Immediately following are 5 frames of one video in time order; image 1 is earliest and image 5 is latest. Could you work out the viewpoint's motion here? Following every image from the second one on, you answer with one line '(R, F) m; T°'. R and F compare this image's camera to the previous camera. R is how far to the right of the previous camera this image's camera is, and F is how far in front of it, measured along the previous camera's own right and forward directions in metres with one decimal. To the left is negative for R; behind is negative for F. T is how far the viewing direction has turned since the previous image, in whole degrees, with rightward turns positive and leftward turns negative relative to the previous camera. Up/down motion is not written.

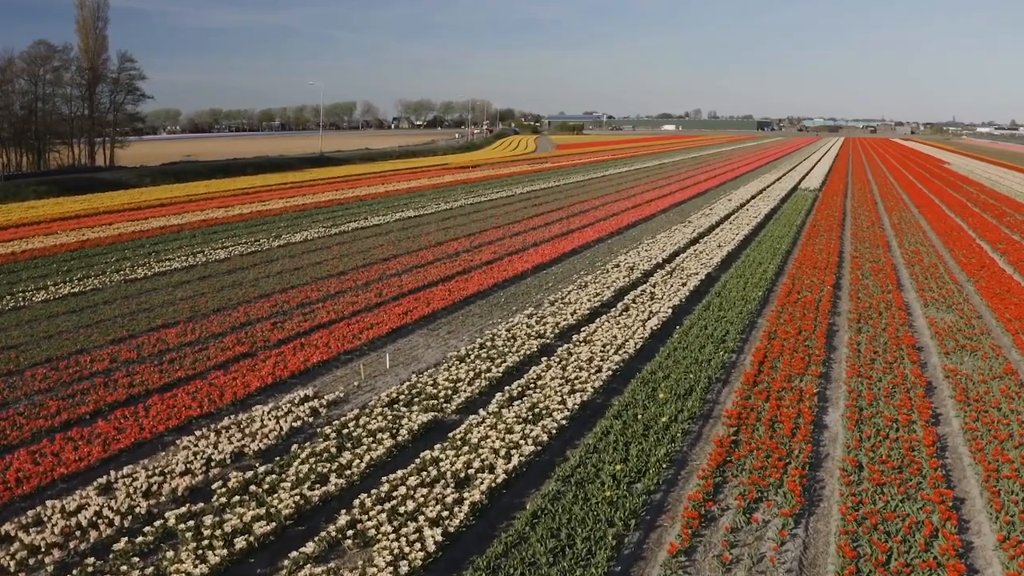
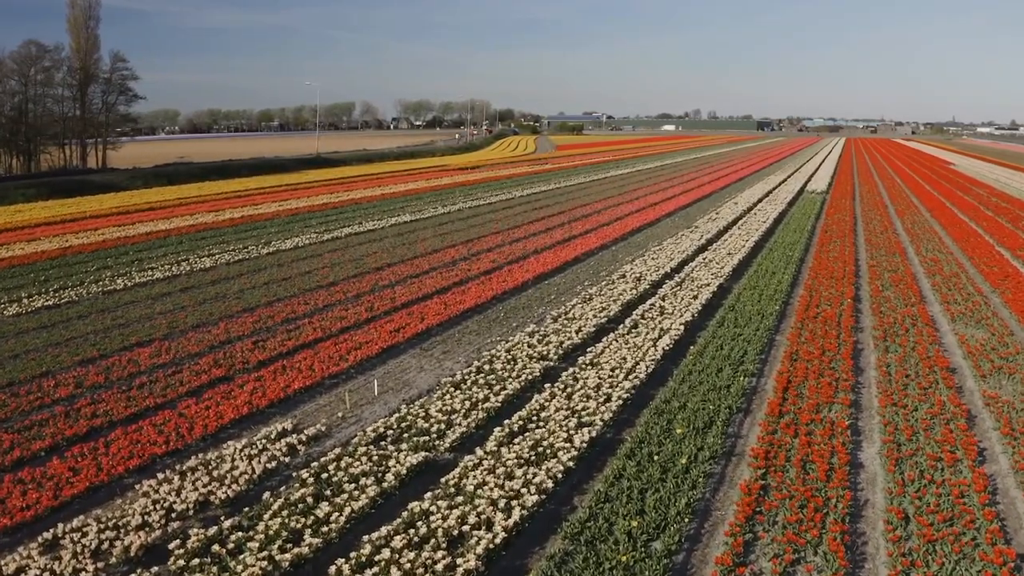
(0.0, +1.0) m; 0°
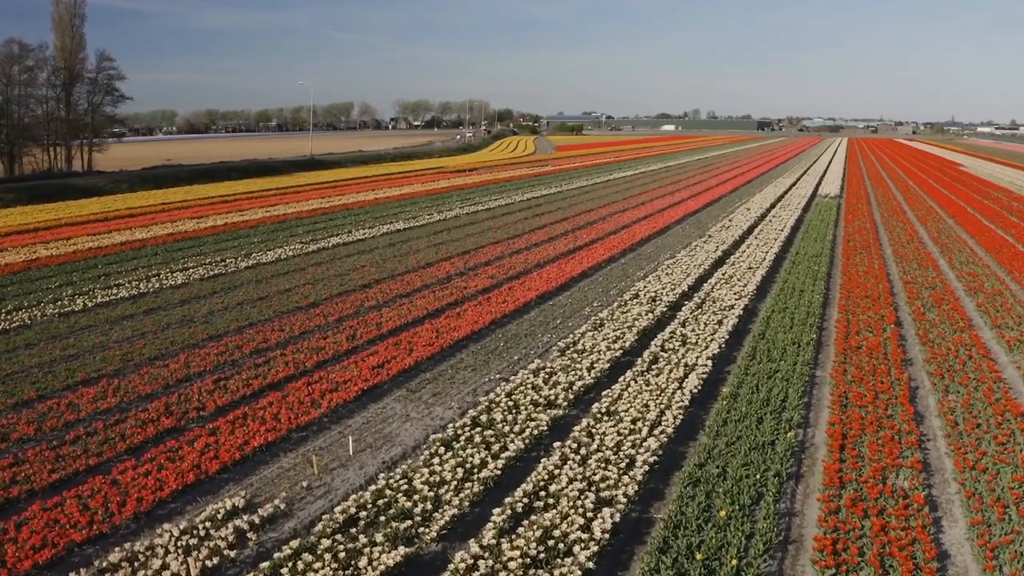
(0.0, +1.7) m; 0°
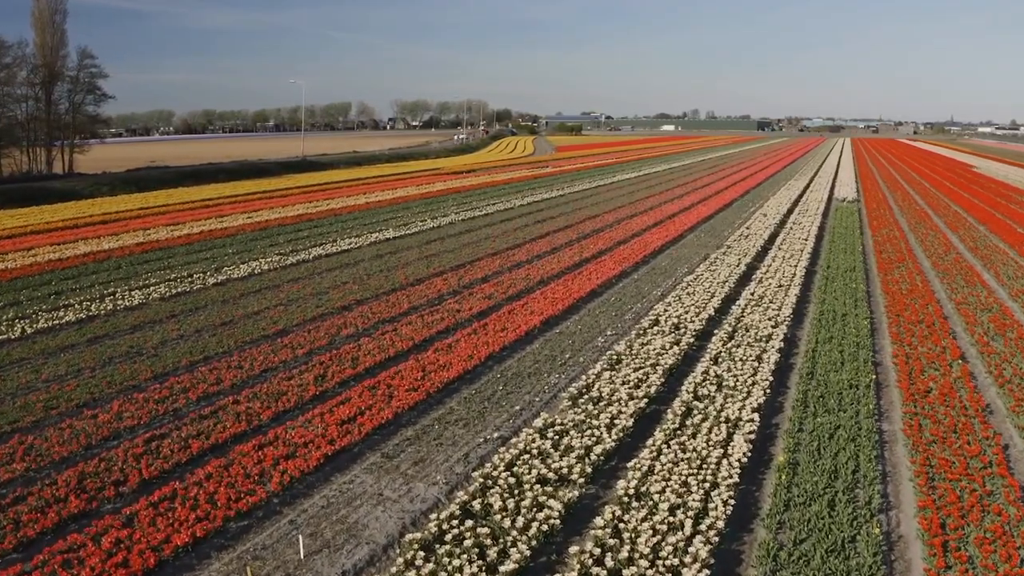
(0.0, +2.0) m; 0°
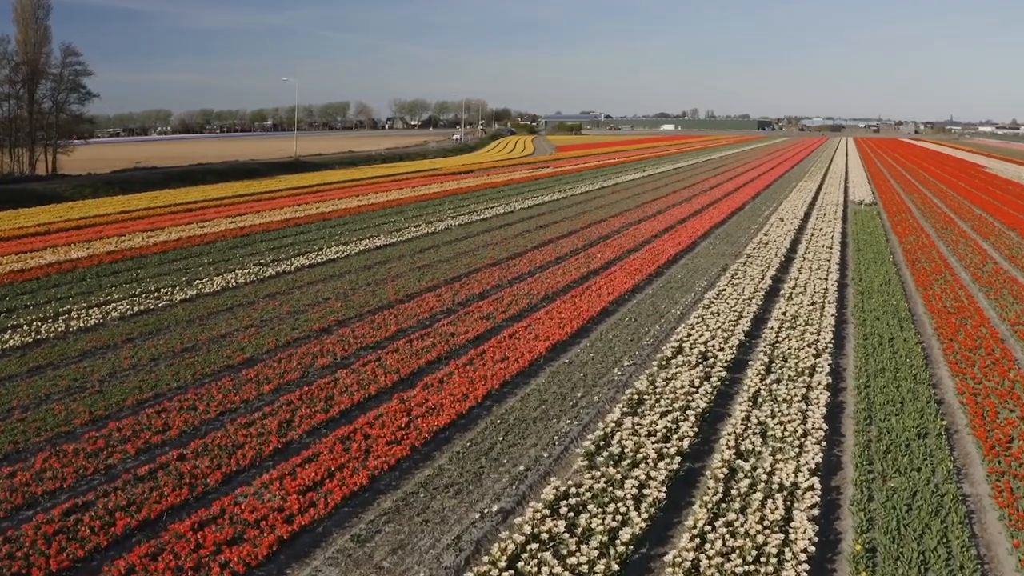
(0.0, +1.7) m; 0°
